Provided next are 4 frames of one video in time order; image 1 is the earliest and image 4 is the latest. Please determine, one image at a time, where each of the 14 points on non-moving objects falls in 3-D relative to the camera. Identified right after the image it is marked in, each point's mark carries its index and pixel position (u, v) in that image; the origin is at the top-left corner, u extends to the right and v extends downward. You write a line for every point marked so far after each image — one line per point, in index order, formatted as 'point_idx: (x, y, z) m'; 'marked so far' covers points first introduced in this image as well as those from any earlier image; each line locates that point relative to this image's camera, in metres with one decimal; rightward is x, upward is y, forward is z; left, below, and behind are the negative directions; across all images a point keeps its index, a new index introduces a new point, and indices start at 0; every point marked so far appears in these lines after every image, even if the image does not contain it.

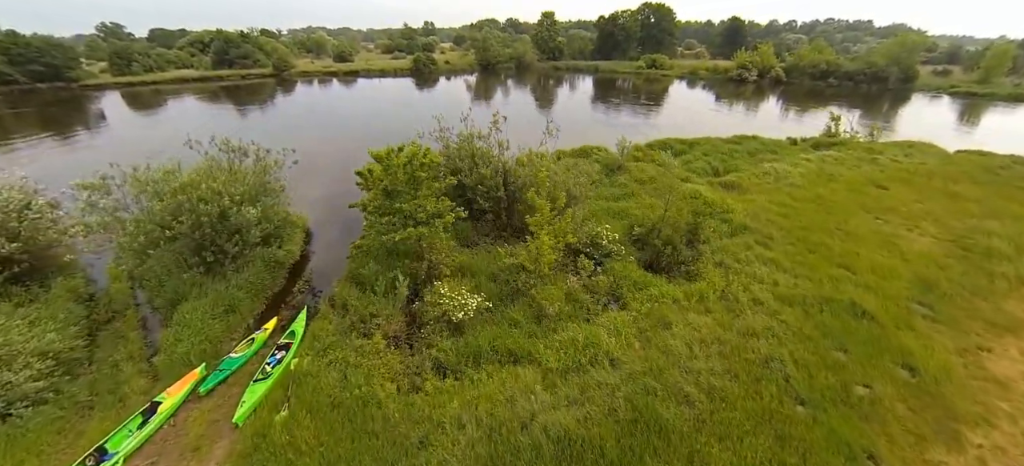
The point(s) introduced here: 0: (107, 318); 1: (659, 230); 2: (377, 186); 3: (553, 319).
0: (-11.1, -2.2, +11.1) m
1: (+5.3, +0.1, +14.7) m
2: (-3.8, +1.3, +11.3) m
3: (+1.1, -2.4, +11.0) m
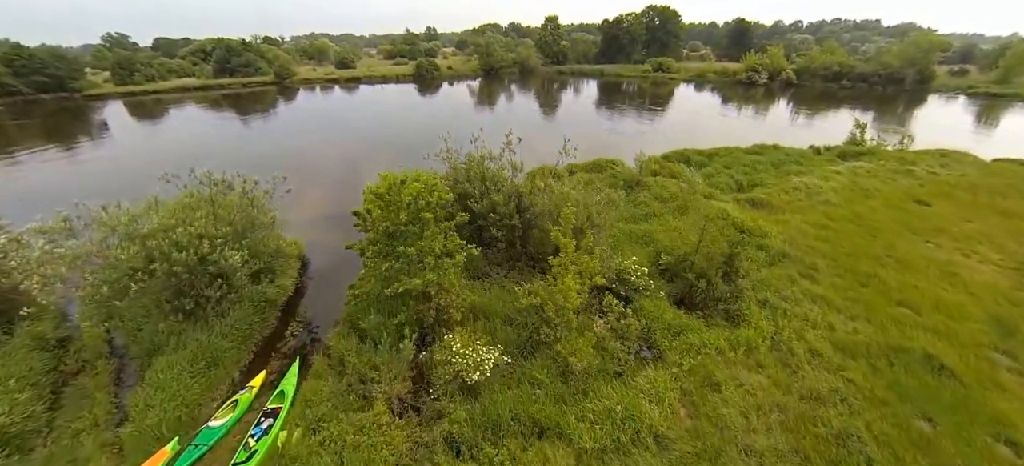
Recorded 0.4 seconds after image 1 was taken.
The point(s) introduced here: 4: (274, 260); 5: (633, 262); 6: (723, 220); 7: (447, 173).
0: (-10.6, -3.3, +9.8) m
1: (+5.9, -0.9, +13.3) m
2: (-3.3, +0.2, +9.9) m
3: (+1.7, -3.4, +9.5) m
4: (-7.7, -0.9, +13.1) m
5: (+4.1, -1.0, +13.7) m
6: (+8.8, +0.5, +17.0) m
7: (-2.4, +2.1, +14.5) m
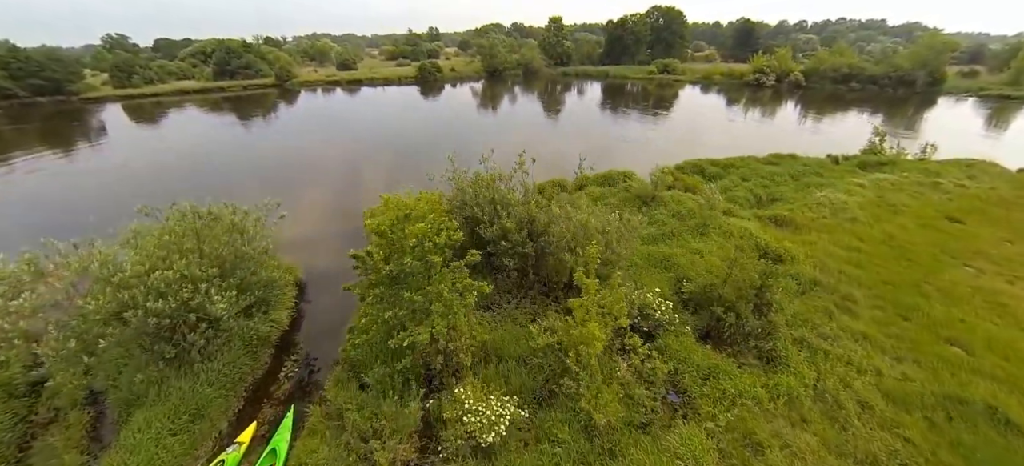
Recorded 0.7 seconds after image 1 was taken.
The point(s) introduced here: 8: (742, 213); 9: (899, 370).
0: (-10.2, -4.2, +8.8) m
1: (+6.2, -1.8, +12.3) m
2: (-2.9, -0.7, +8.9) m
3: (+2.0, -4.3, +8.5) m
4: (-7.4, -1.7, +12.2) m
5: (+4.4, -1.8, +12.7) m
6: (+9.2, -0.3, +16.0) m
7: (-2.0, +1.2, +13.5) m
8: (+11.0, +0.9, +19.2) m
9: (+9.6, -3.4, +10.0) m
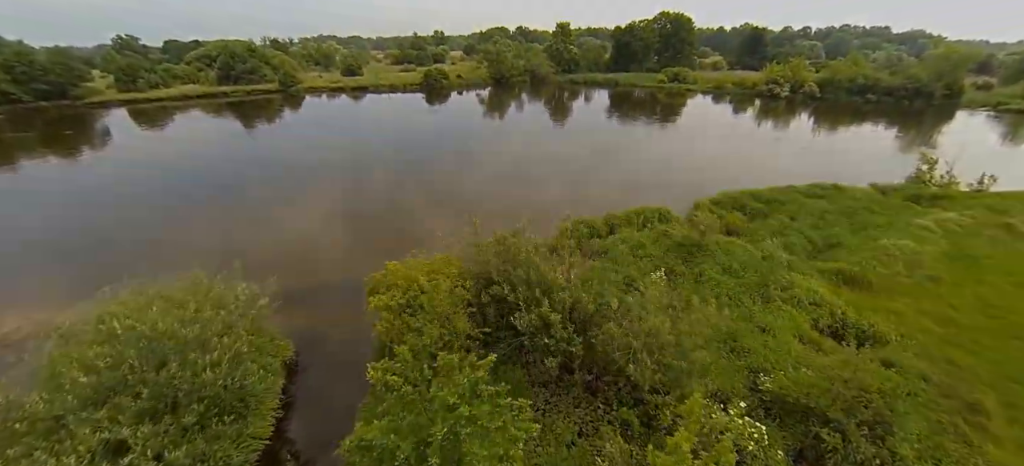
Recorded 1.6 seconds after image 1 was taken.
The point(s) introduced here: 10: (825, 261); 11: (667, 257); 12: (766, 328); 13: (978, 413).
0: (-9.2, -6.2, +6.2) m
1: (+7.3, -4.0, +9.7) m
2: (-1.9, -2.8, +6.3) m
3: (+3.0, -6.5, +5.9) m
4: (-6.3, -3.9, +9.5) m
5: (+5.5, -4.1, +10.1) m
6: (+10.2, -2.6, +13.4) m
7: (-0.9, -0.9, +10.9) m
8: (+12.0, -1.4, +16.6) m
9: (+10.7, -5.7, +7.4) m
10: (+13.4, -1.3, +17.0) m
11: (+6.3, -1.0, +16.1) m
12: (+8.1, -3.0, +12.7) m
13: (+11.5, -4.4, +10.0) m
